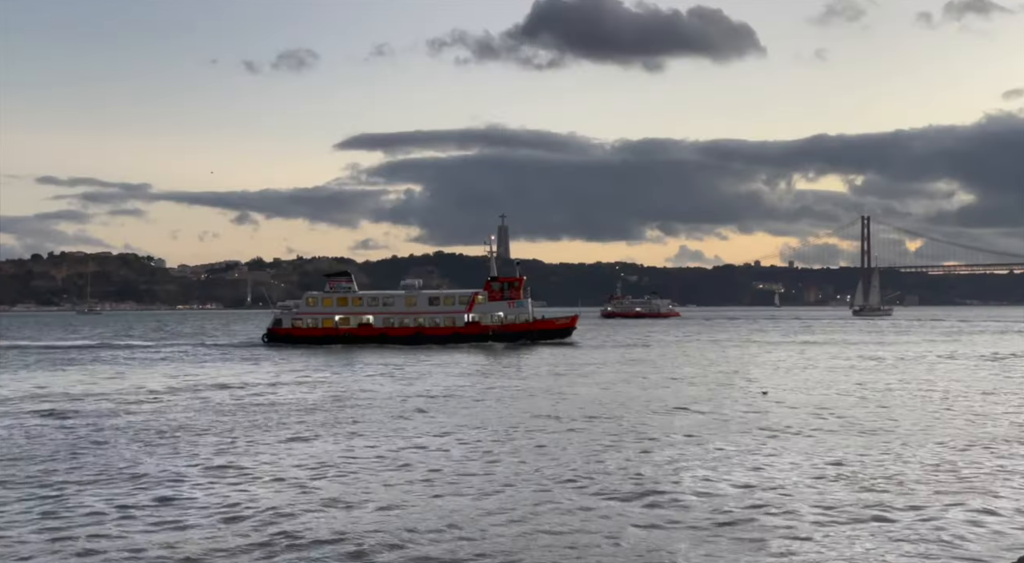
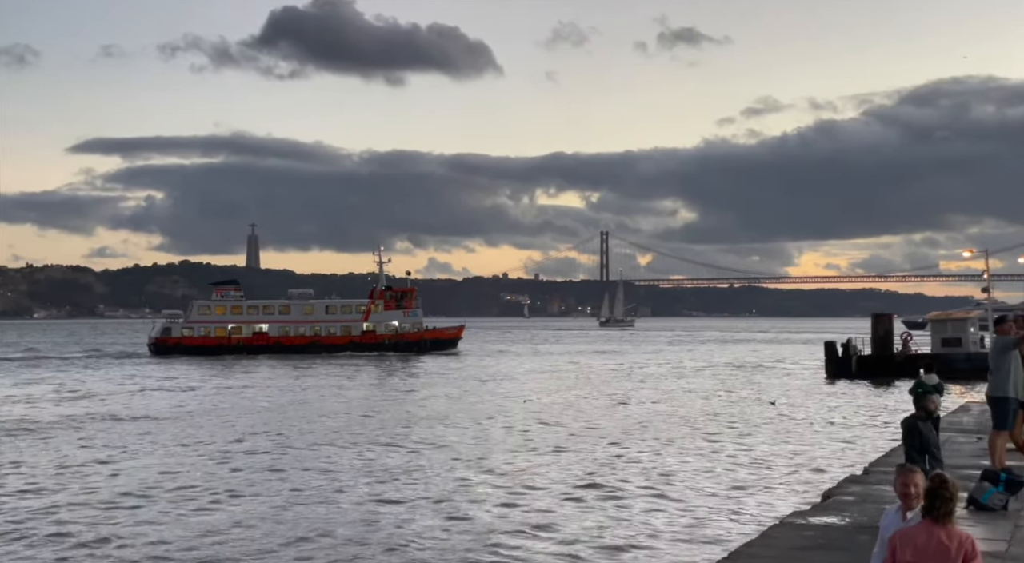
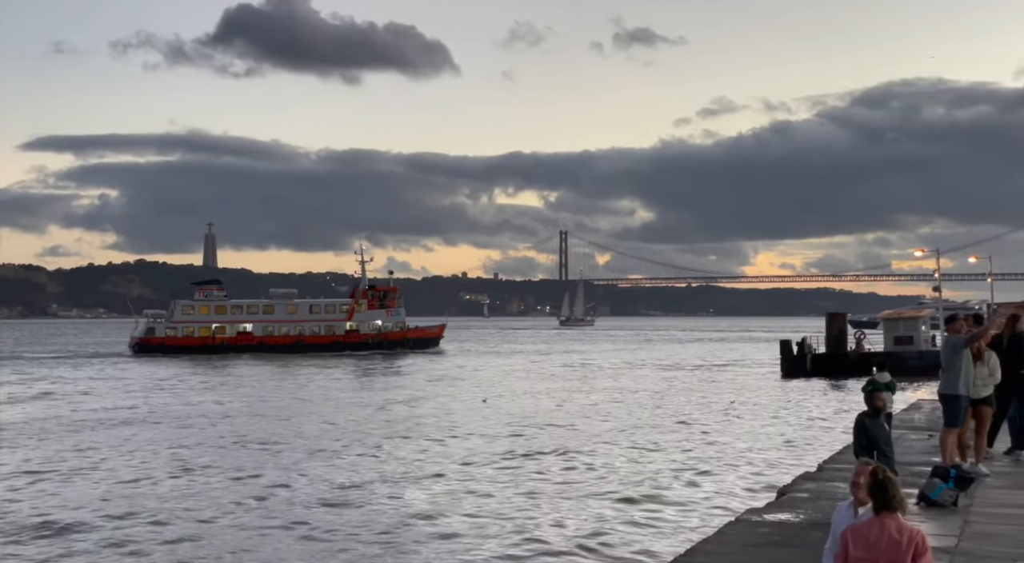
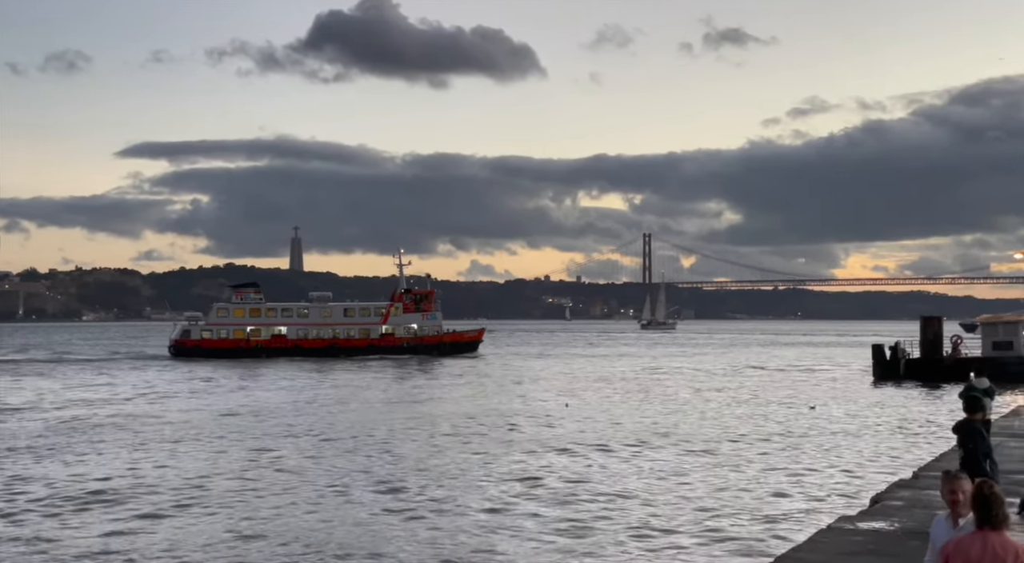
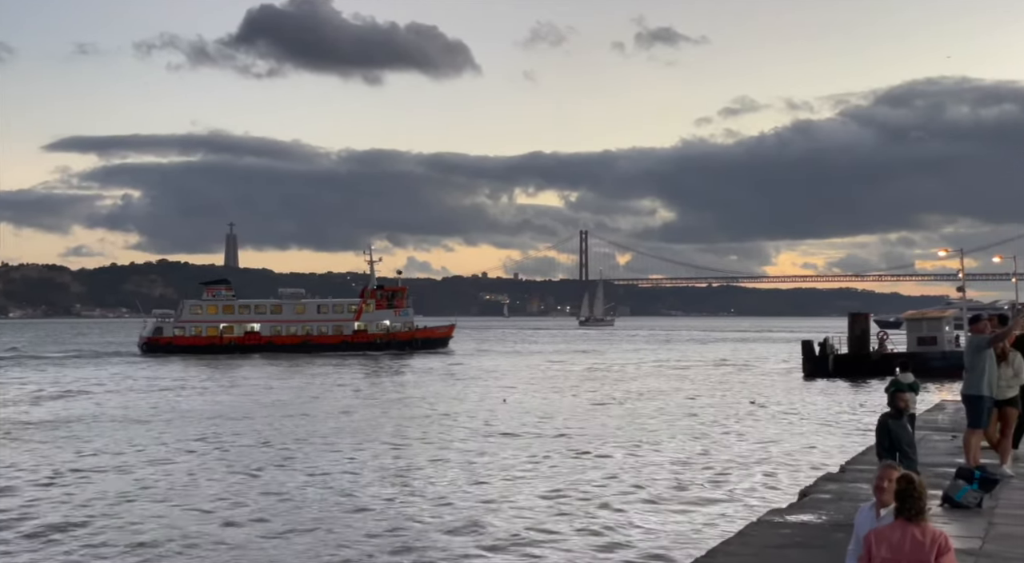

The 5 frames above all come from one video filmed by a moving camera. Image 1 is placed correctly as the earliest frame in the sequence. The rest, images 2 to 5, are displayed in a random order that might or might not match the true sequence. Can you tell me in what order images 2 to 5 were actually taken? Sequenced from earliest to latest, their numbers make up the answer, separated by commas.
4, 2, 5, 3
